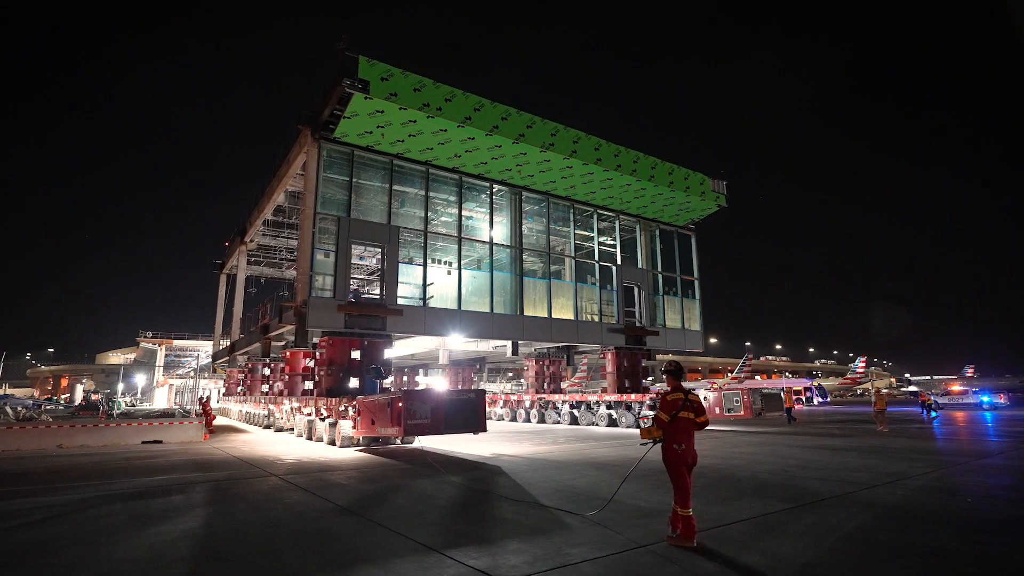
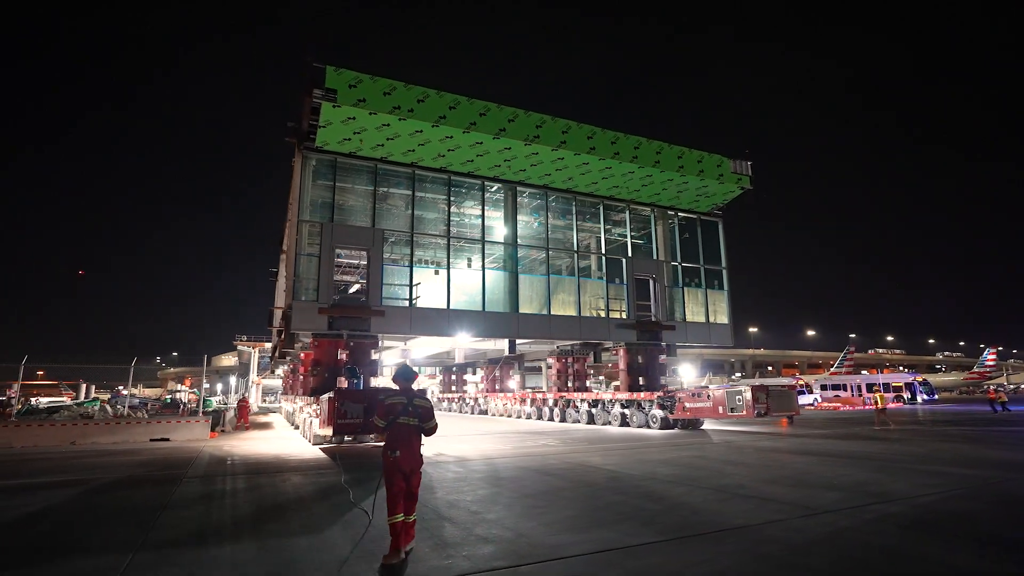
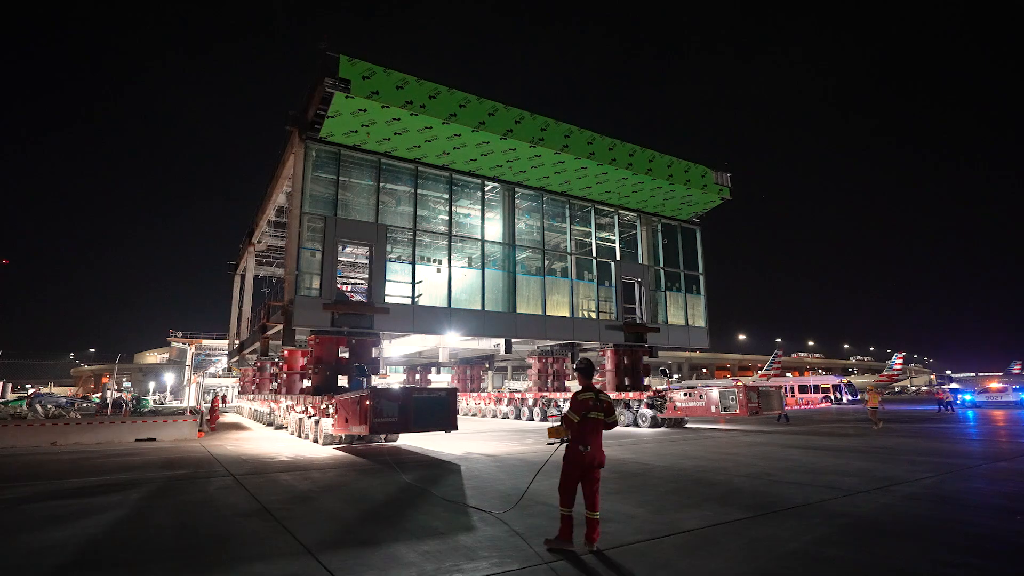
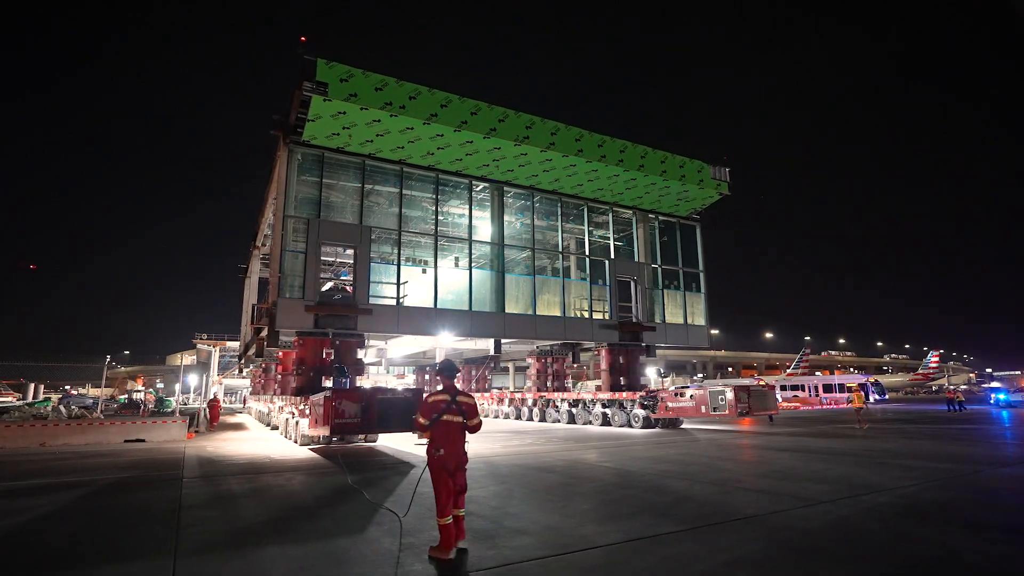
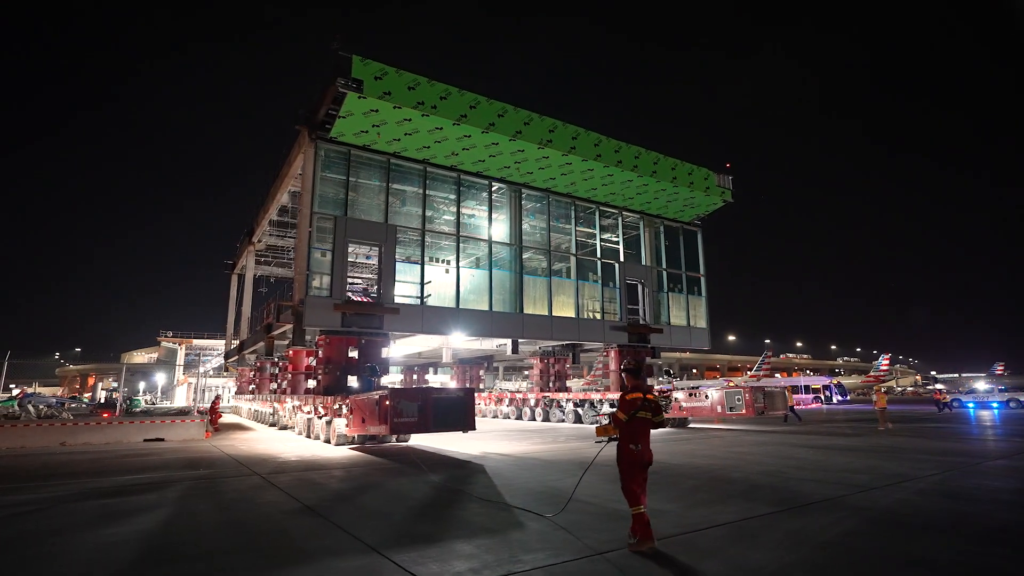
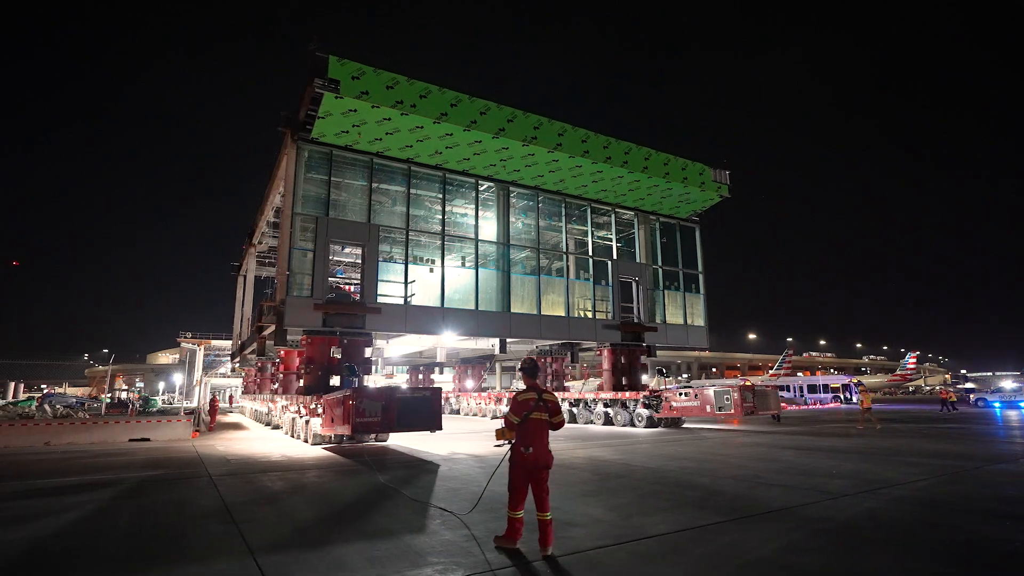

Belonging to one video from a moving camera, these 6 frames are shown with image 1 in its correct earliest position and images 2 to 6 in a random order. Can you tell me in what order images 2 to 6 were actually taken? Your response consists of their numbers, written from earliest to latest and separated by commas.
5, 3, 6, 4, 2
